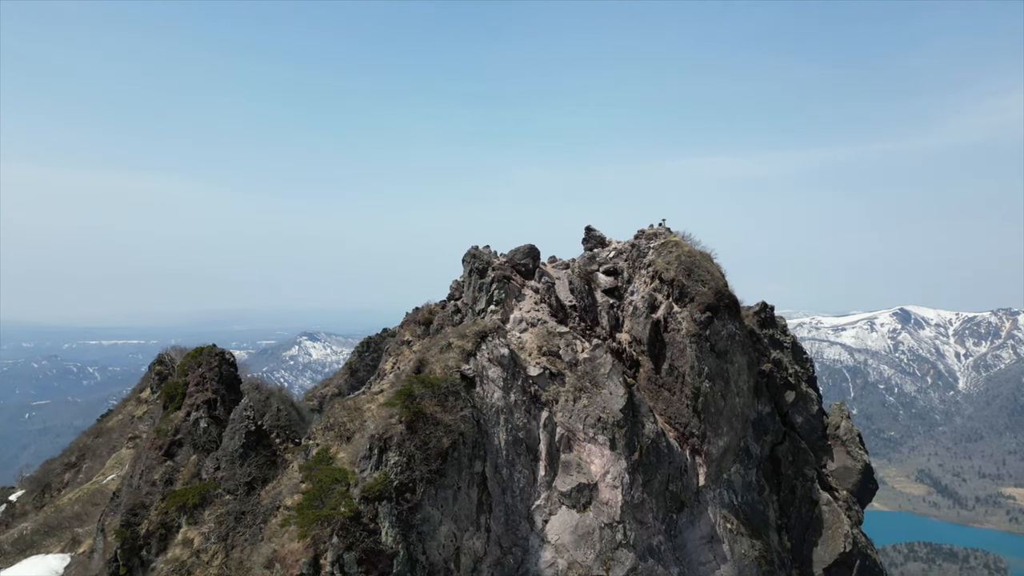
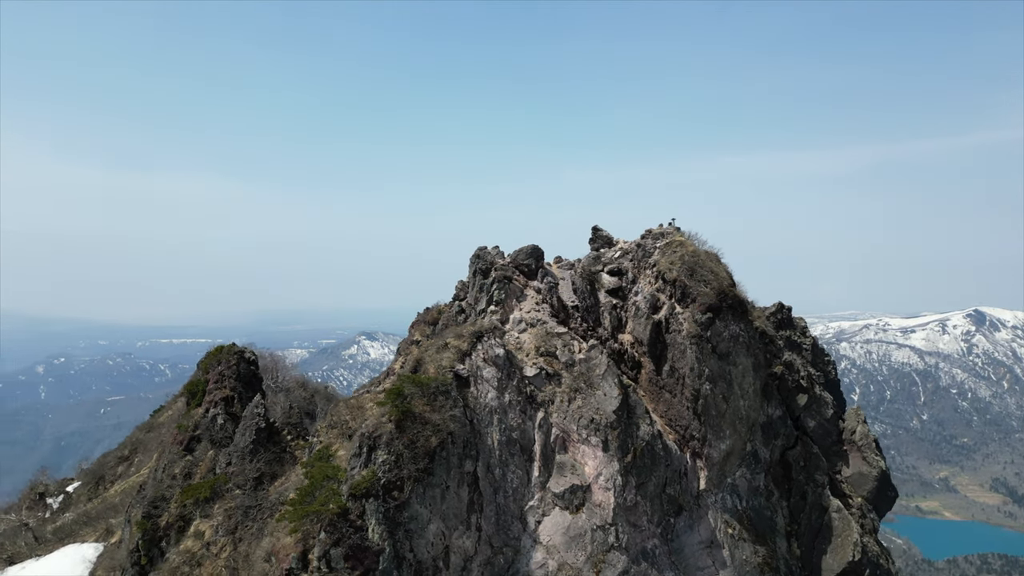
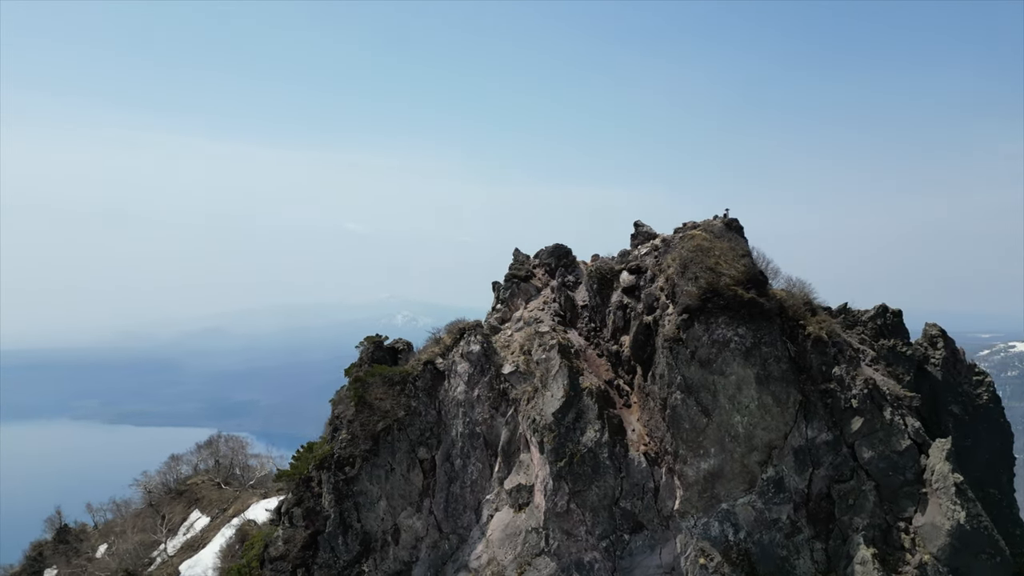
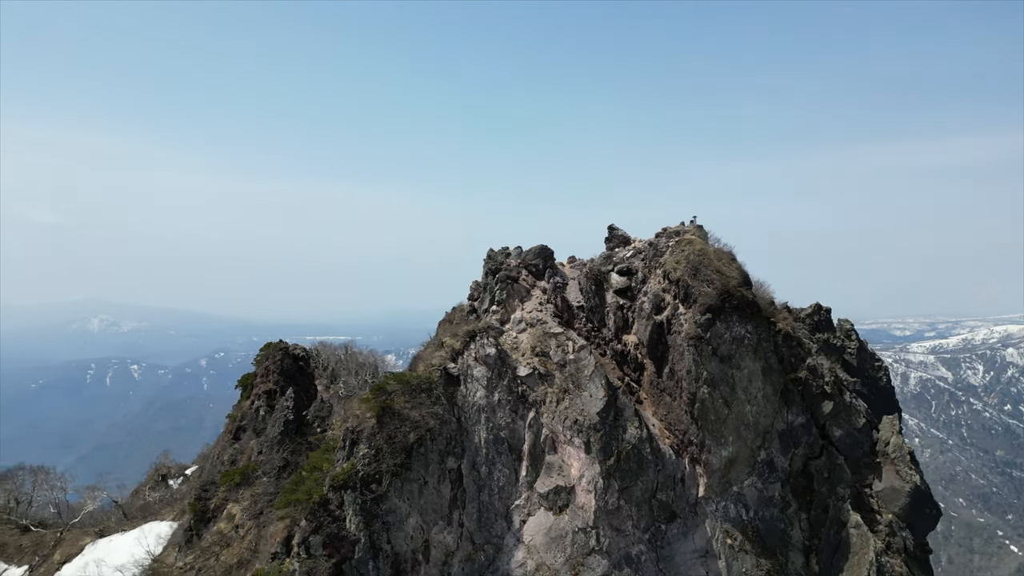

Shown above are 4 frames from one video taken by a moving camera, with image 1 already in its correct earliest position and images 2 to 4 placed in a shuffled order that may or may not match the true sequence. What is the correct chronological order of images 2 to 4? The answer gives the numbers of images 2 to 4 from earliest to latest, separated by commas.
2, 4, 3
